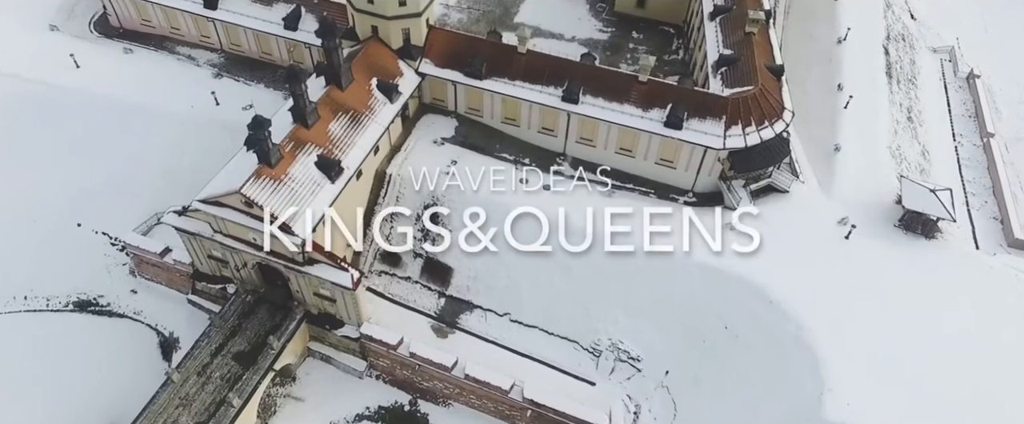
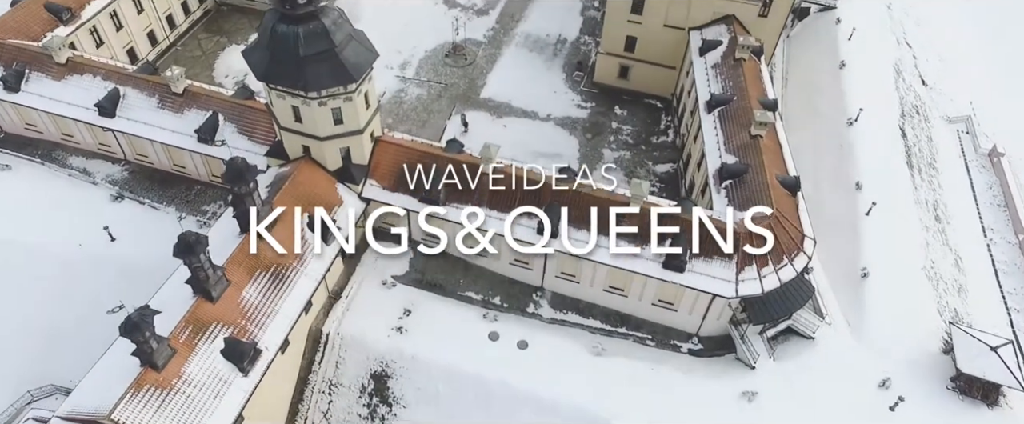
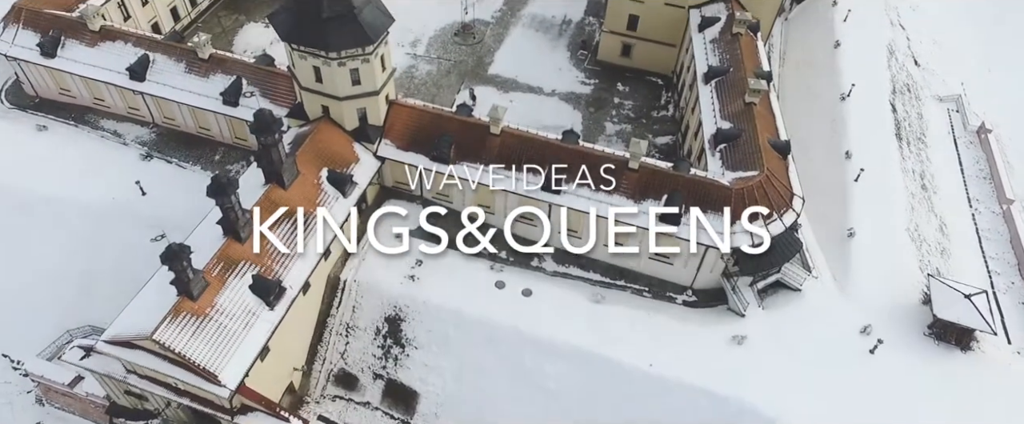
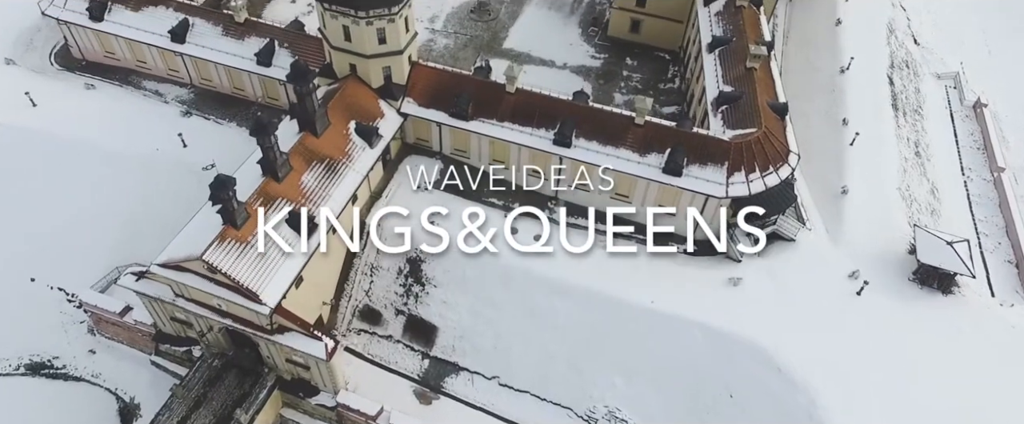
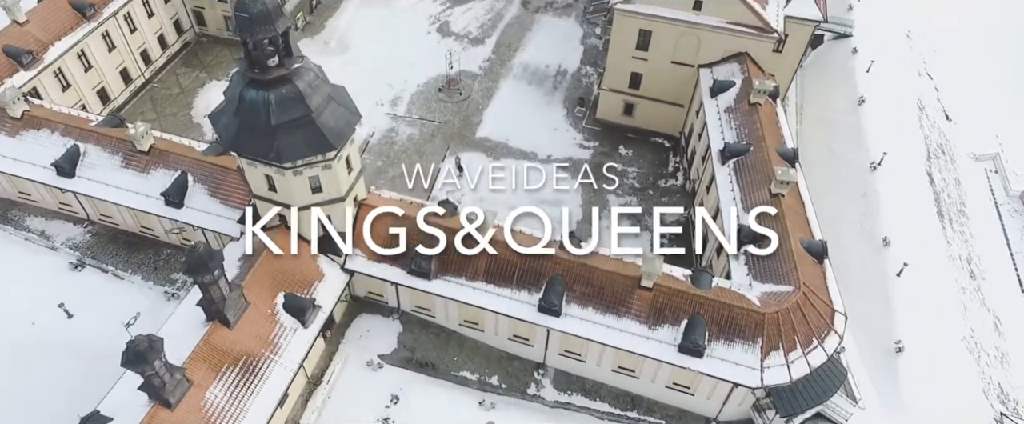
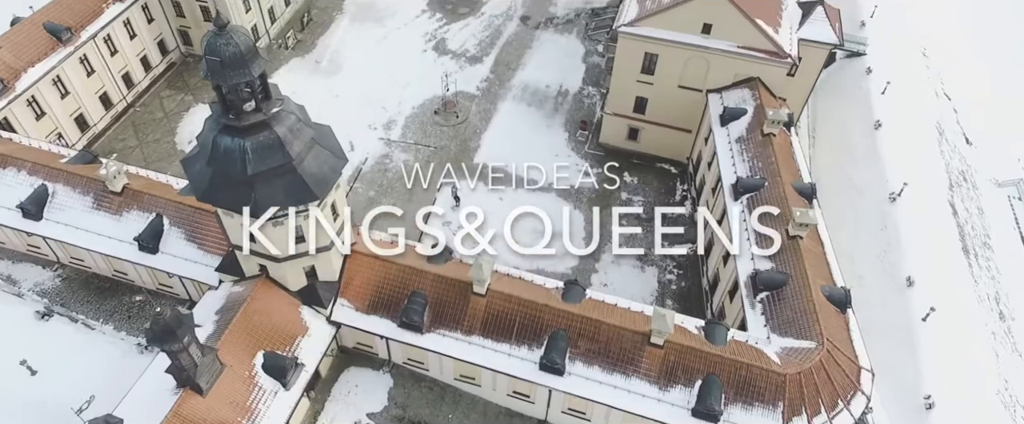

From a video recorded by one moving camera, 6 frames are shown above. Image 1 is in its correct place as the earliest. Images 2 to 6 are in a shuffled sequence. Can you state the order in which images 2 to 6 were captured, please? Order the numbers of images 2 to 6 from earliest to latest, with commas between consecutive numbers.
4, 3, 2, 5, 6
